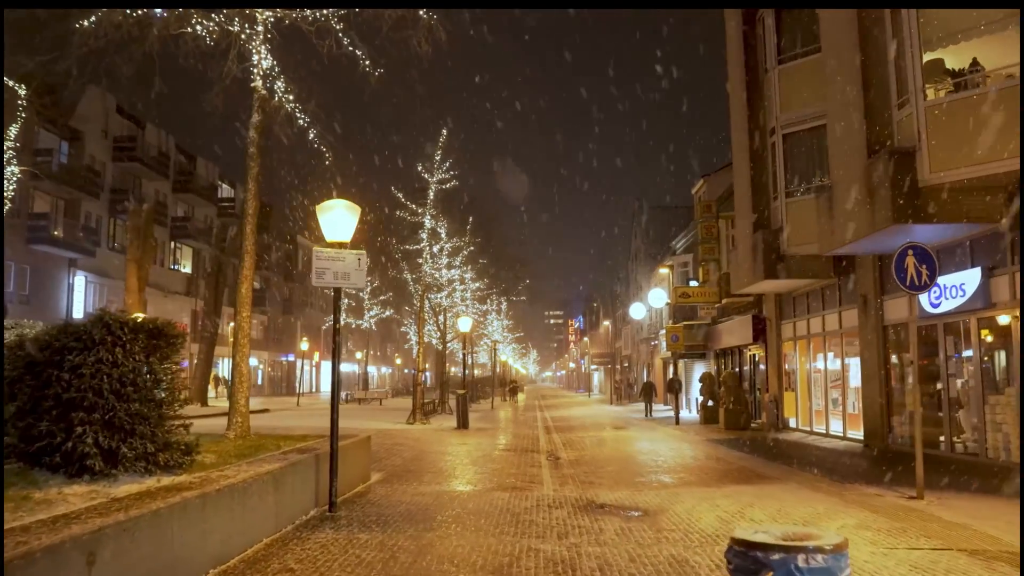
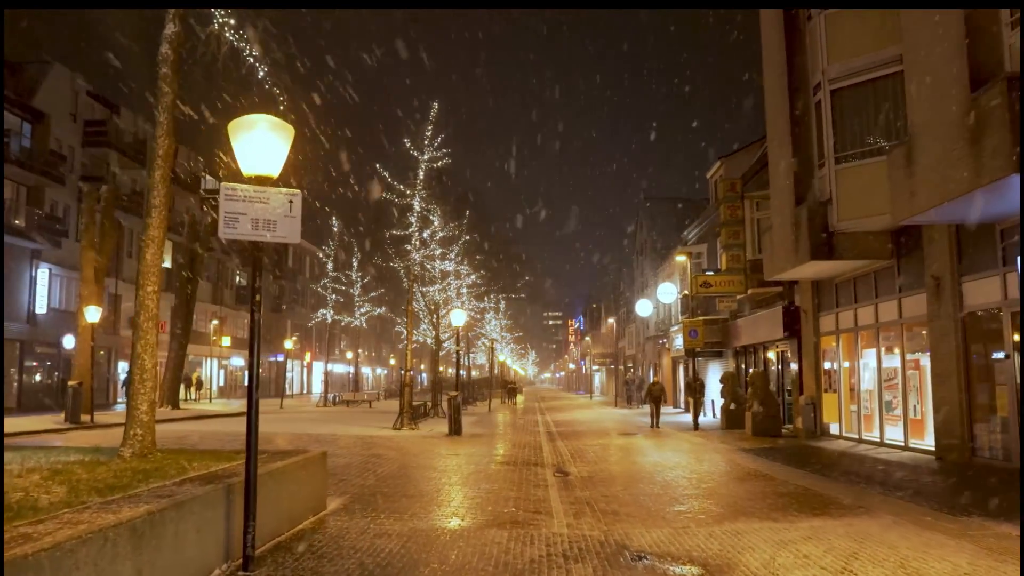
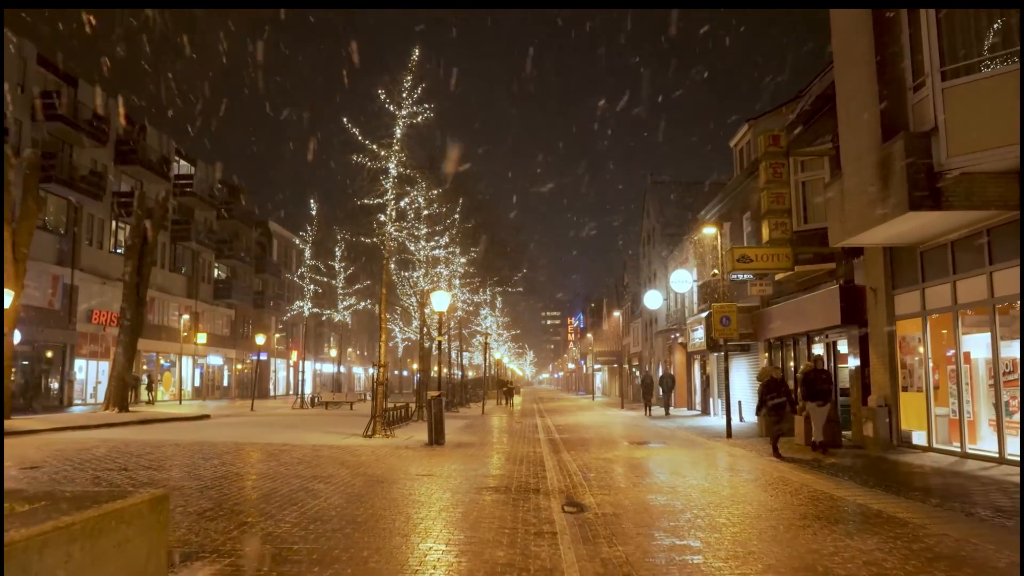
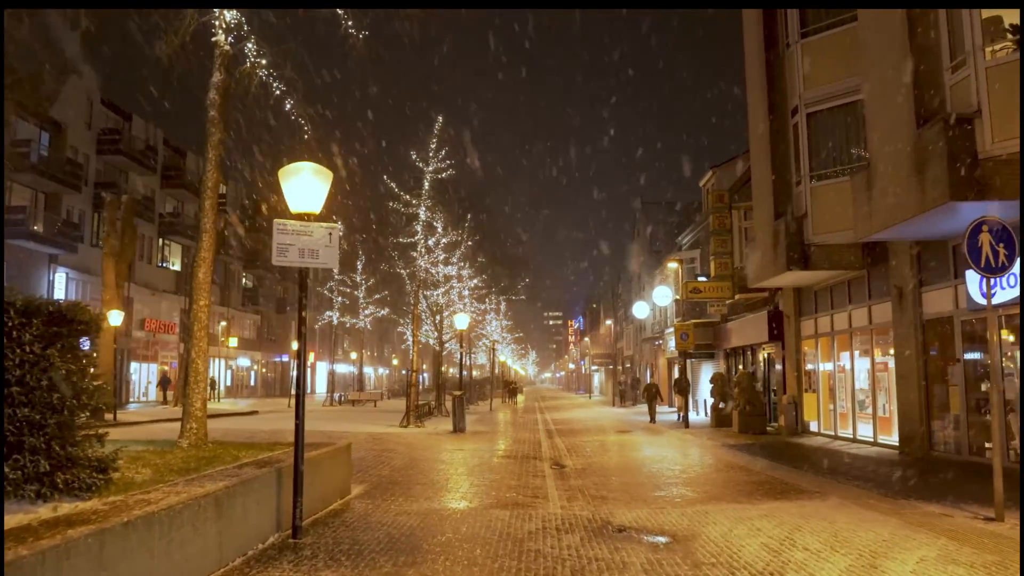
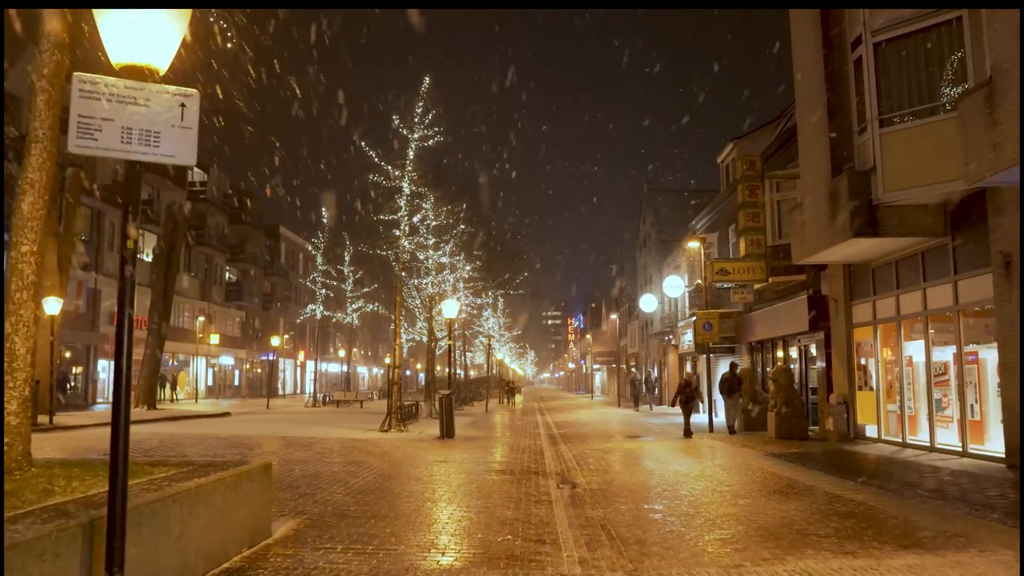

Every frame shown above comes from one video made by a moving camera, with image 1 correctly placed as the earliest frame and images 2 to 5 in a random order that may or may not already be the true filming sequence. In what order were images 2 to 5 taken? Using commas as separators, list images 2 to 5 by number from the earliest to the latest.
4, 2, 5, 3
